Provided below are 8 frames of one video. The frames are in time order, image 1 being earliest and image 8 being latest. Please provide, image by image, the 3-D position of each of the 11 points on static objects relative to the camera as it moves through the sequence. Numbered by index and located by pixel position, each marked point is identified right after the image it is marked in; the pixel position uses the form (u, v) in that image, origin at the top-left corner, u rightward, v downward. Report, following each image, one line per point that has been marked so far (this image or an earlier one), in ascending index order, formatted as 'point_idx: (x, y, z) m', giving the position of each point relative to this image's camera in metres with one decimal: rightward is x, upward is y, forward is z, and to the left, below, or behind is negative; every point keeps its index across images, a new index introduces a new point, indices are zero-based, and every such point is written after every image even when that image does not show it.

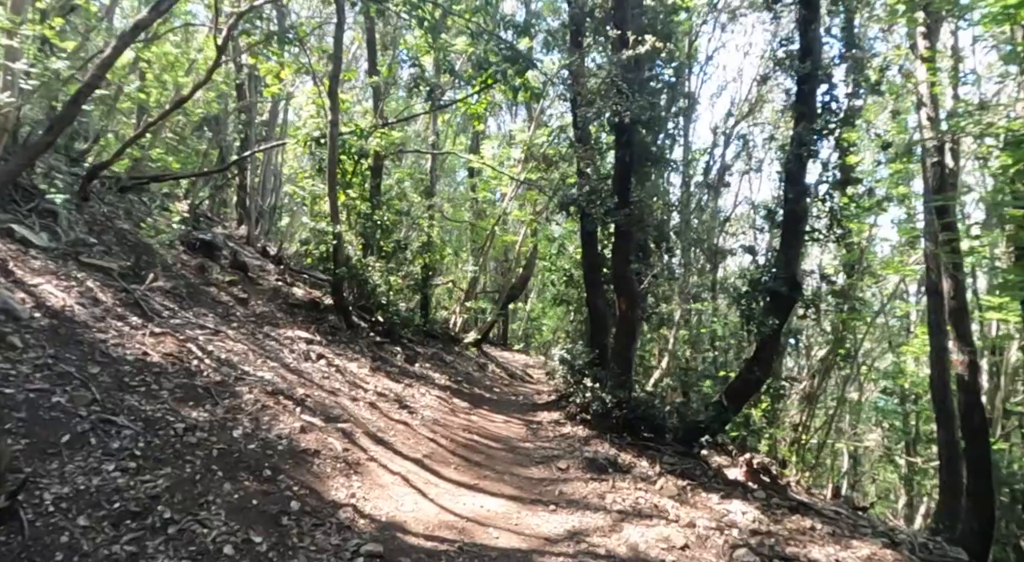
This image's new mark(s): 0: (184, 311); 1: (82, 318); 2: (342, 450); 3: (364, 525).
0: (-3.9, -0.4, +7.3) m
1: (-4.0, -0.3, +5.7) m
2: (-1.5, -1.5, +5.3) m
3: (-1.1, -1.7, +4.4) m
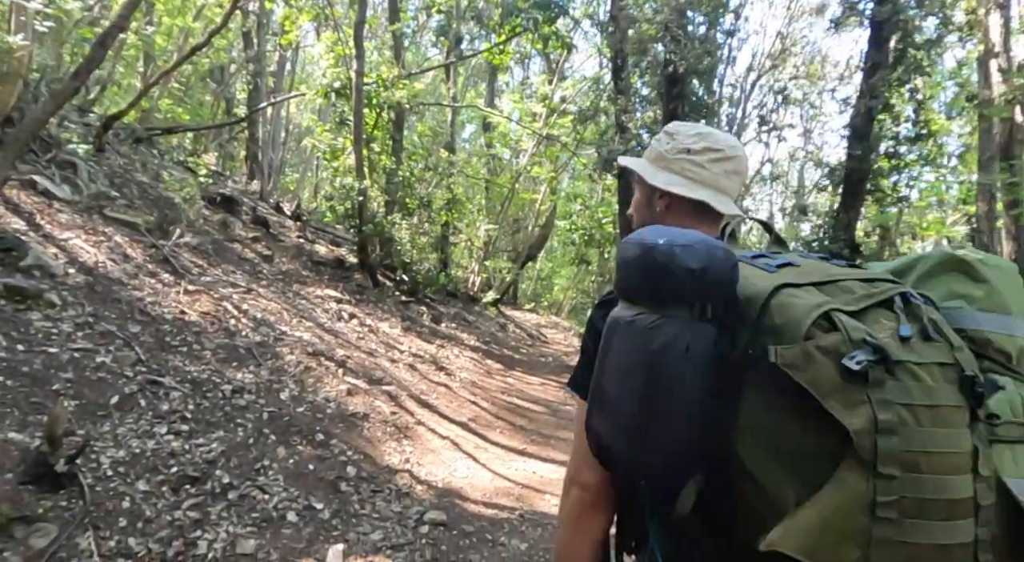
0: (-3.5, +0.1, +7.1) m
1: (-3.6, +0.1, +5.5) m
2: (-1.0, -1.1, +5.1) m
3: (-0.6, -1.5, +4.2) m
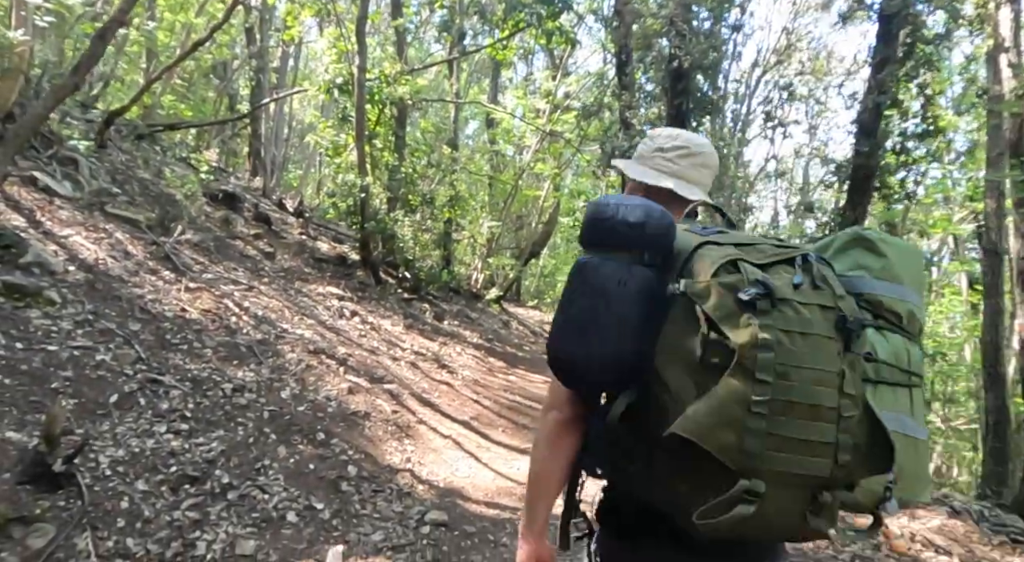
0: (-3.4, +0.2, +7.0) m
1: (-3.6, +0.1, +5.5) m
2: (-1.0, -1.1, +5.1) m
3: (-0.6, -1.5, +4.2) m
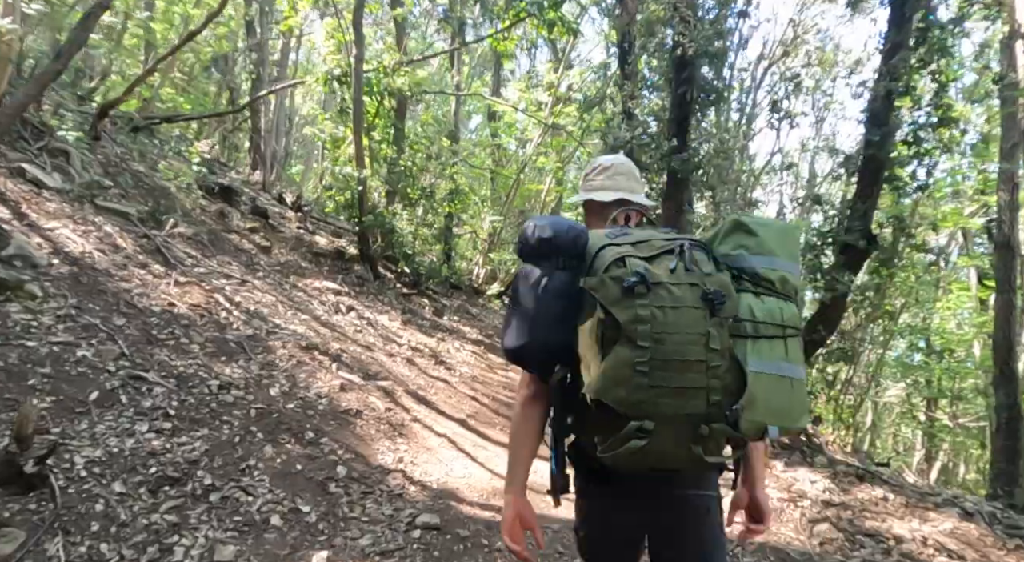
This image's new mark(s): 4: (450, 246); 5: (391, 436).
0: (-3.5, +0.2, +6.9) m
1: (-3.6, +0.1, +5.3) m
2: (-1.0, -1.1, +4.9) m
3: (-0.6, -1.4, +4.0) m
4: (-1.2, +0.6, +11.4) m
5: (-0.9, -1.2, +4.6) m
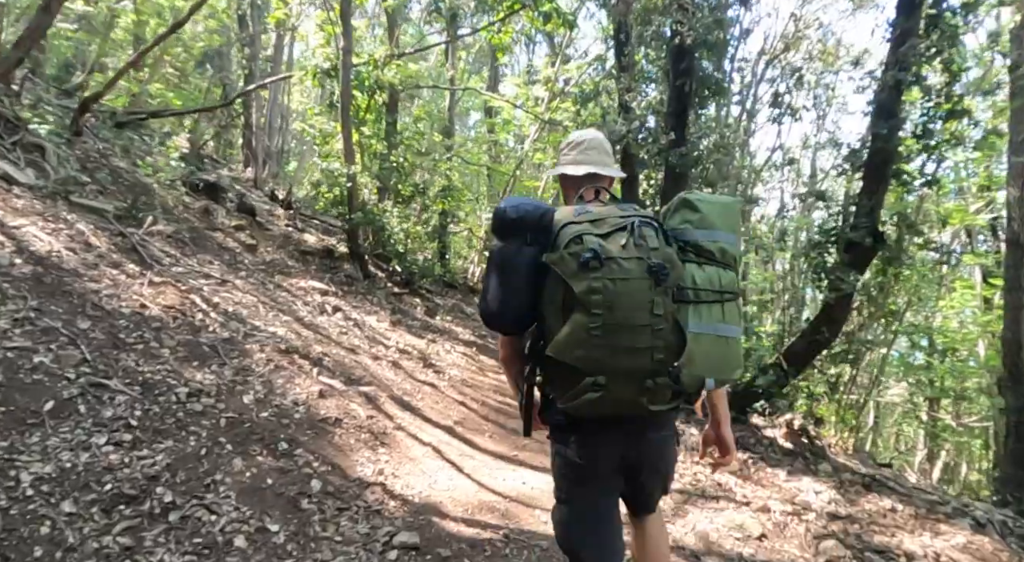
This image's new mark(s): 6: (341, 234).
0: (-3.5, +0.2, +6.6) m
1: (-3.7, +0.1, +5.1) m
2: (-1.1, -1.1, +4.7) m
3: (-0.7, -1.4, +3.8) m
4: (-1.3, +0.7, +11.1) m
5: (-1.0, -1.2, +4.4) m
6: (-3.0, +0.8, +10.5) m
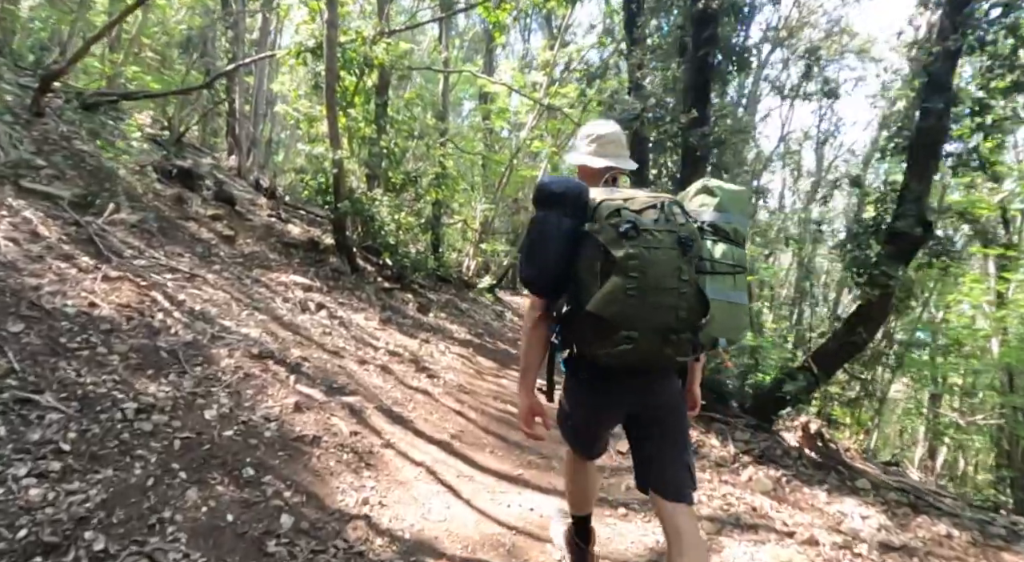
0: (-3.5, +0.3, +6.0) m
1: (-3.6, +0.2, +4.4) m
2: (-1.1, -1.0, +4.1) m
3: (-0.7, -1.4, +3.2) m
4: (-1.3, +0.8, +10.5) m
5: (-1.0, -1.2, +3.8) m
6: (-3.0, +0.9, +9.9) m
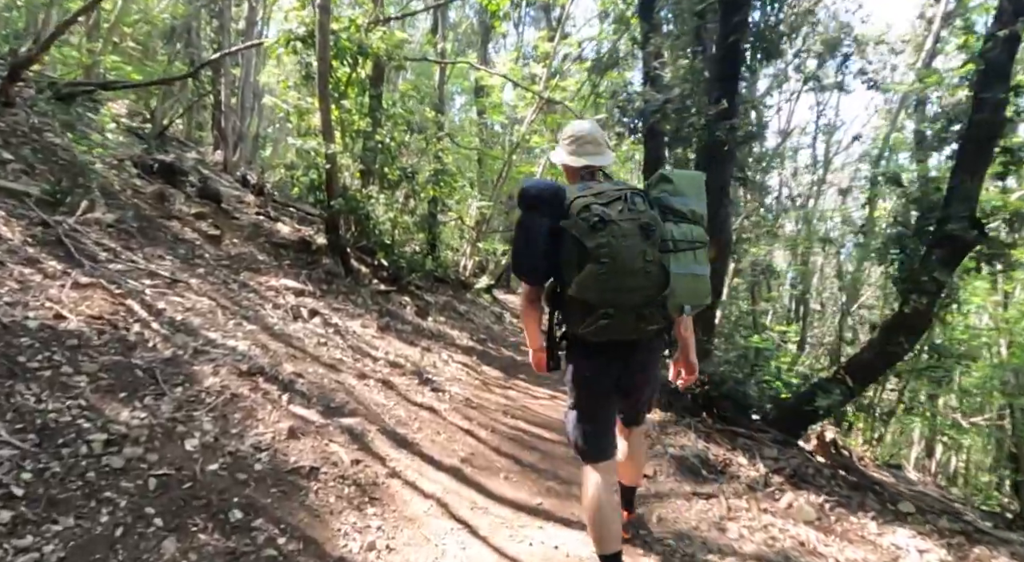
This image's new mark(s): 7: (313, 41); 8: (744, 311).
0: (-3.4, +0.2, +5.5) m
1: (-3.5, +0.1, +3.9) m
2: (-1.0, -1.1, +3.6) m
3: (-0.5, -1.5, +2.7) m
4: (-1.3, +0.8, +10.0) m
5: (-0.8, -1.2, +3.3) m
6: (-3.0, +0.9, +9.4) m
7: (-2.7, +3.2, +8.1) m
8: (+3.9, -0.5, +10.3) m
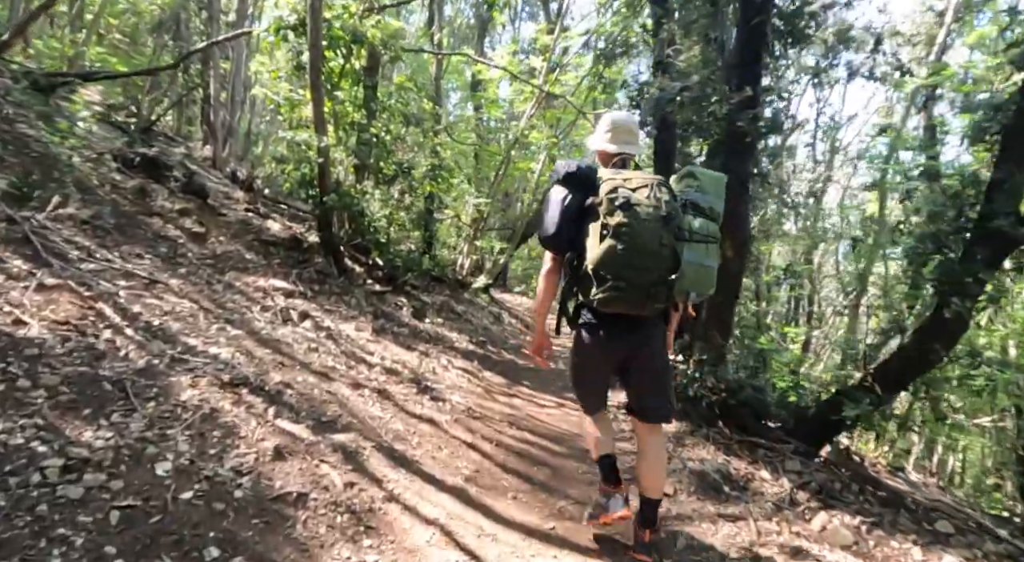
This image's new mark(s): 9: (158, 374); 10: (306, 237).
0: (-3.4, +0.2, +5.1) m
1: (-3.5, +0.1, +3.5) m
2: (-0.9, -1.1, +3.2) m
3: (-0.5, -1.5, +2.4) m
4: (-1.3, +0.8, +9.7) m
5: (-0.8, -1.2, +3.0) m
6: (-3.0, +0.9, +9.0) m
7: (-2.6, +3.2, +7.7) m
8: (+3.9, -0.5, +10.0) m
9: (-2.1, -0.5, +3.6) m
10: (-2.8, +0.6, +8.2) m
